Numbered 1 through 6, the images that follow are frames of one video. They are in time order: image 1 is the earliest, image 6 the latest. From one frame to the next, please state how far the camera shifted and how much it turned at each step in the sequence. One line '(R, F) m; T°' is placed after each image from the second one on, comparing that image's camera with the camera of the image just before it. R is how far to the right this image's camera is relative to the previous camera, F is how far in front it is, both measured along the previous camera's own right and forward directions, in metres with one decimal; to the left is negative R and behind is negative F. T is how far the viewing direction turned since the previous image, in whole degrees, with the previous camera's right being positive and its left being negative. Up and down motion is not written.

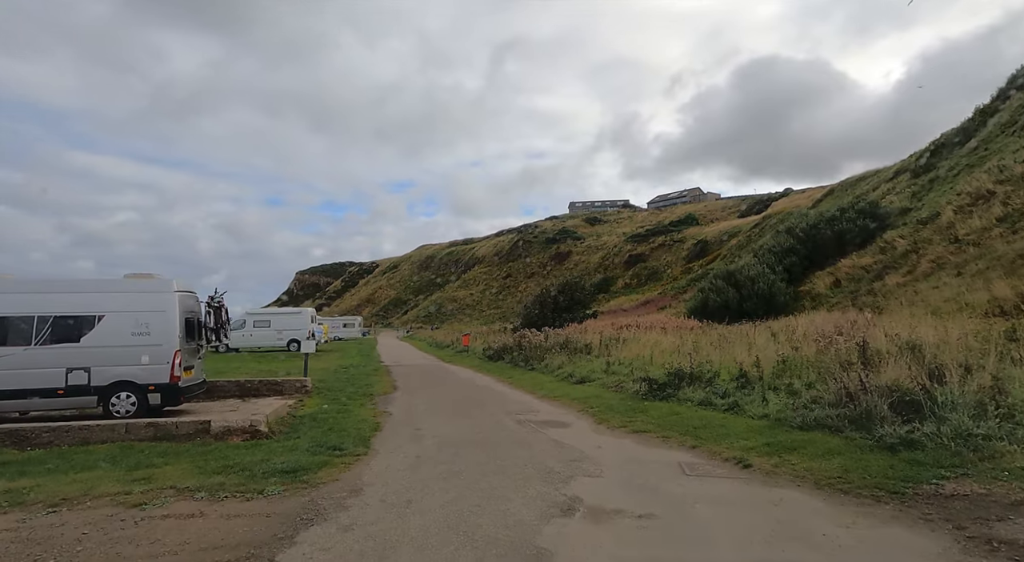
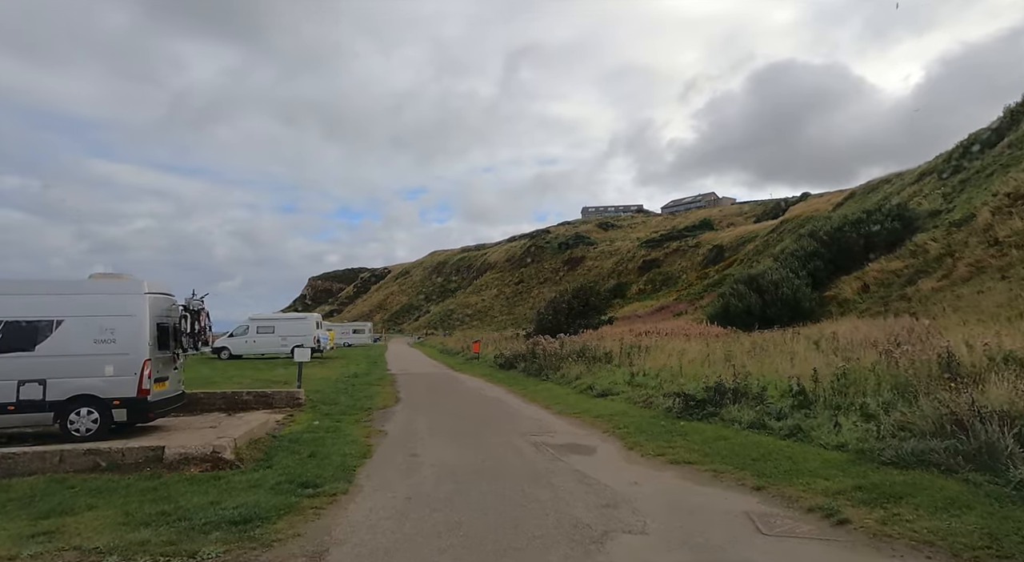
(0.0, +1.4) m; -1°
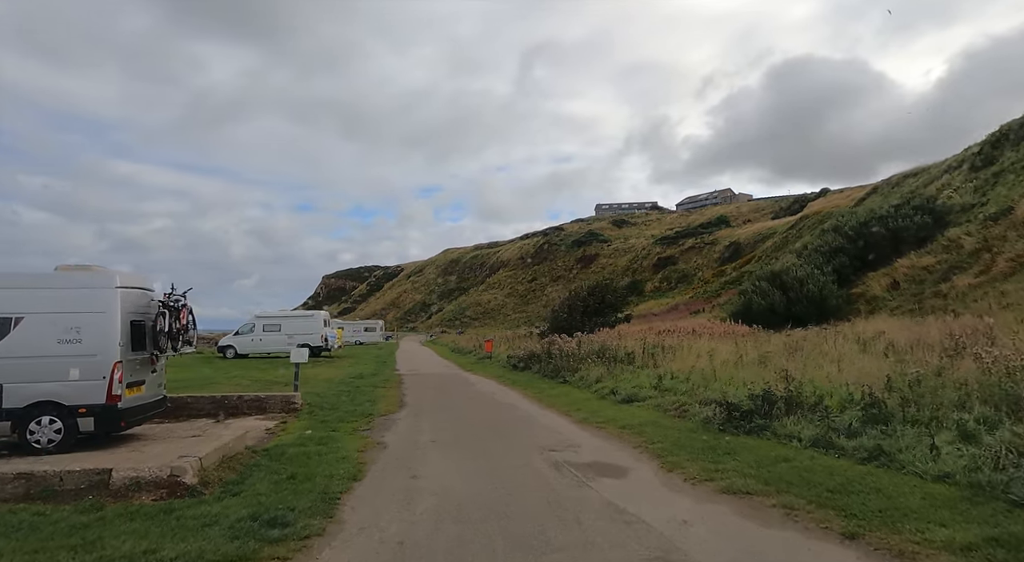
(0.0, +1.2) m; -1°
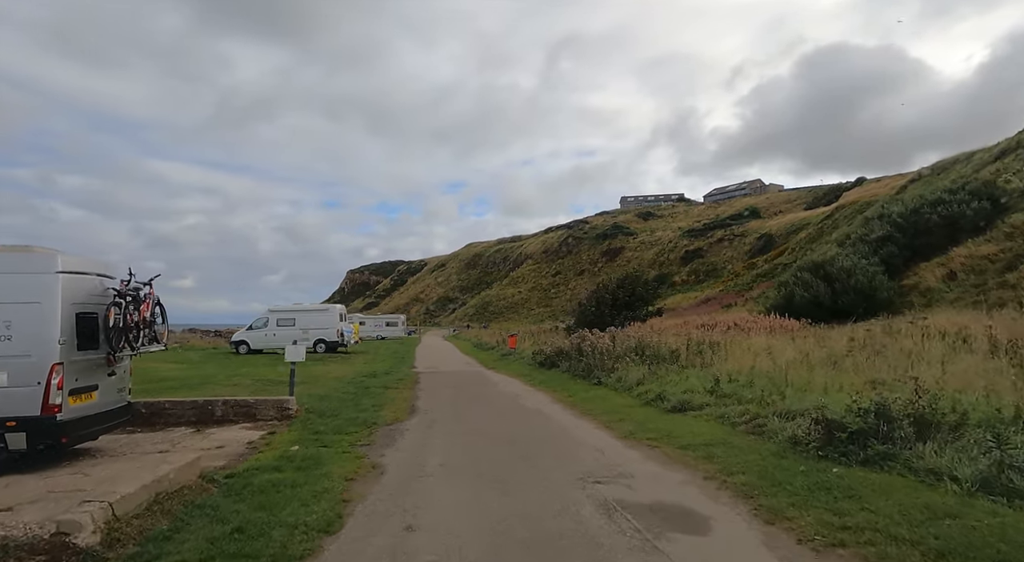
(-0.1, +1.9) m; -2°
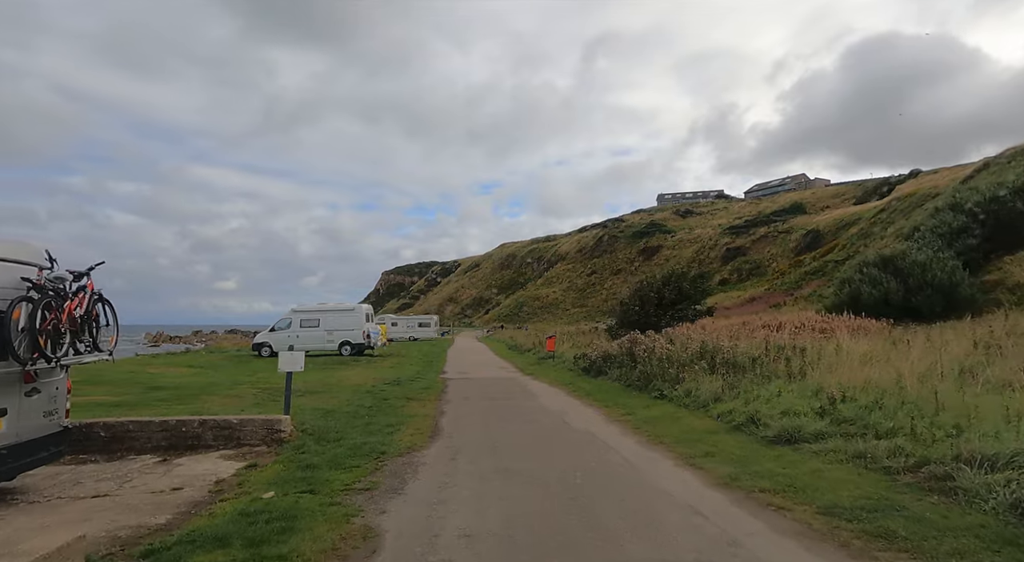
(-0.2, +2.3) m; -4°
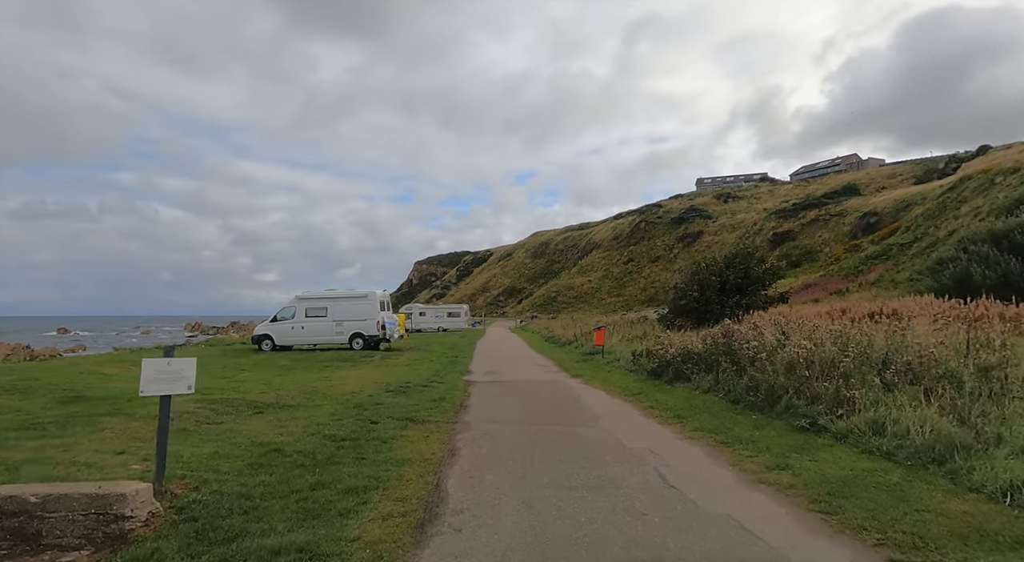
(-0.3, +4.4) m; -3°
